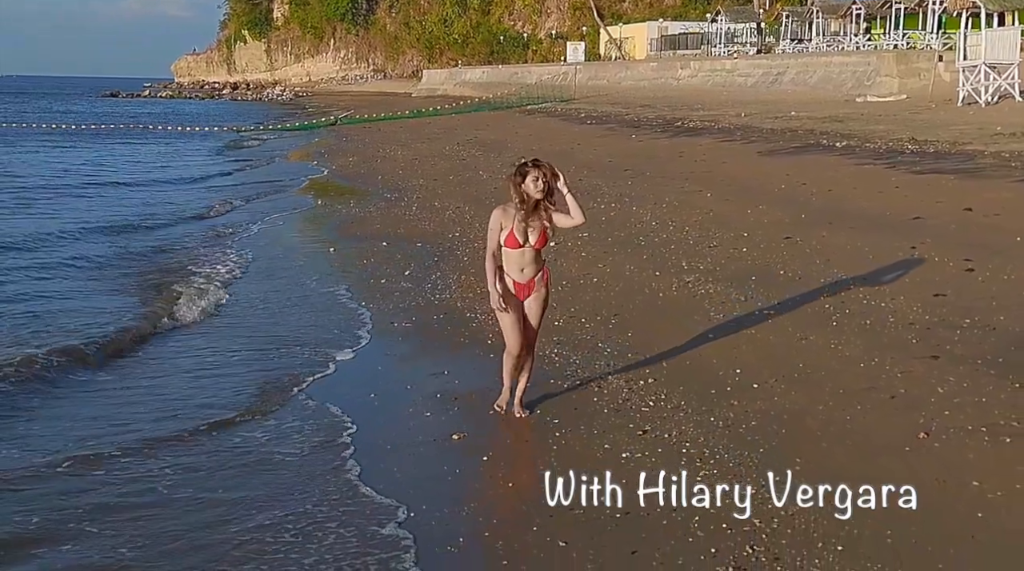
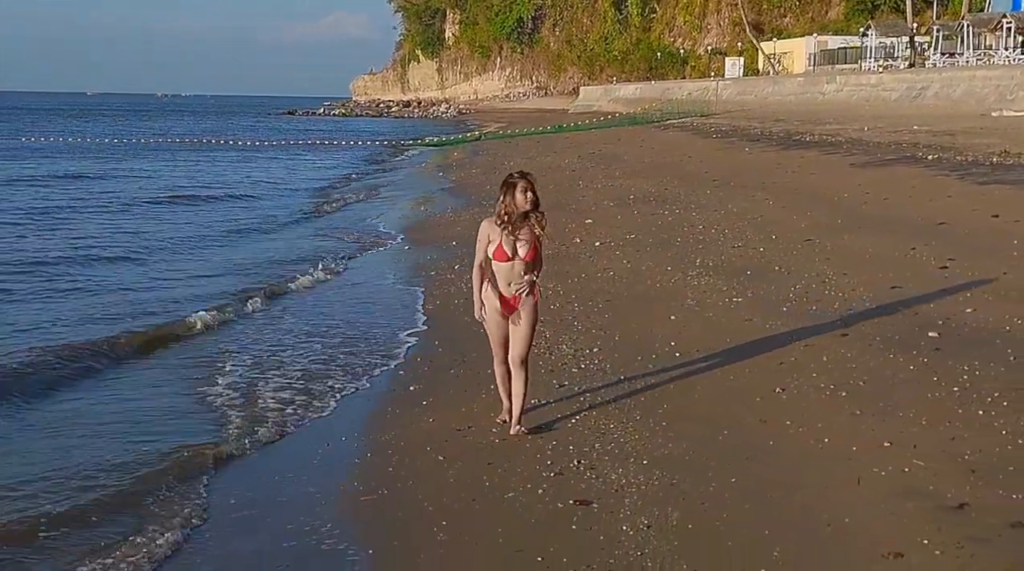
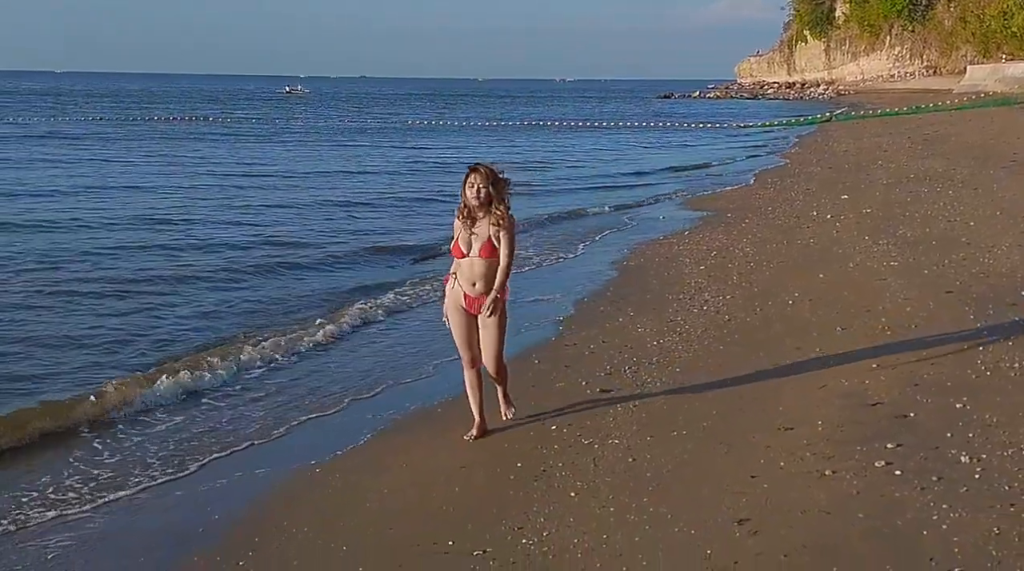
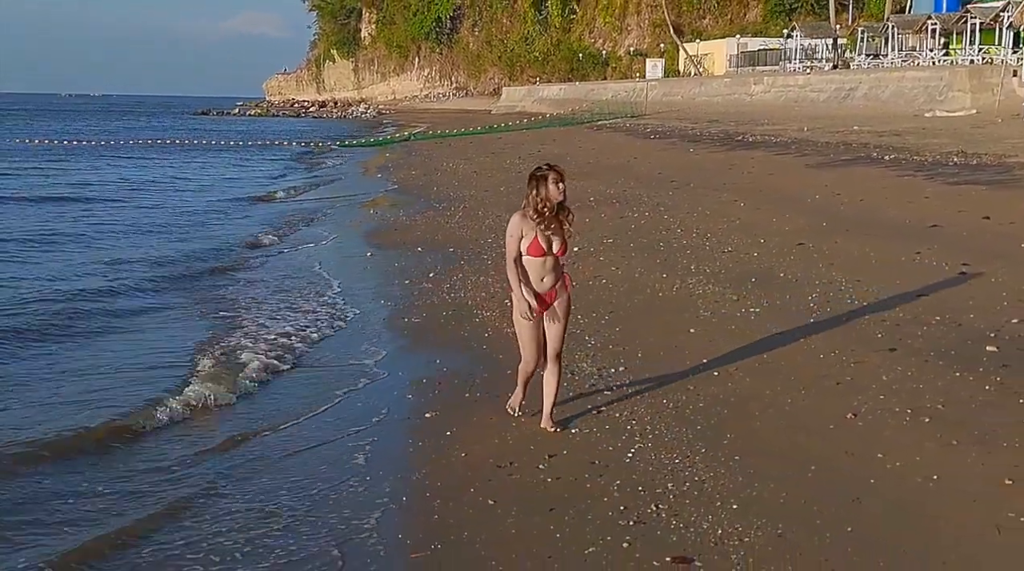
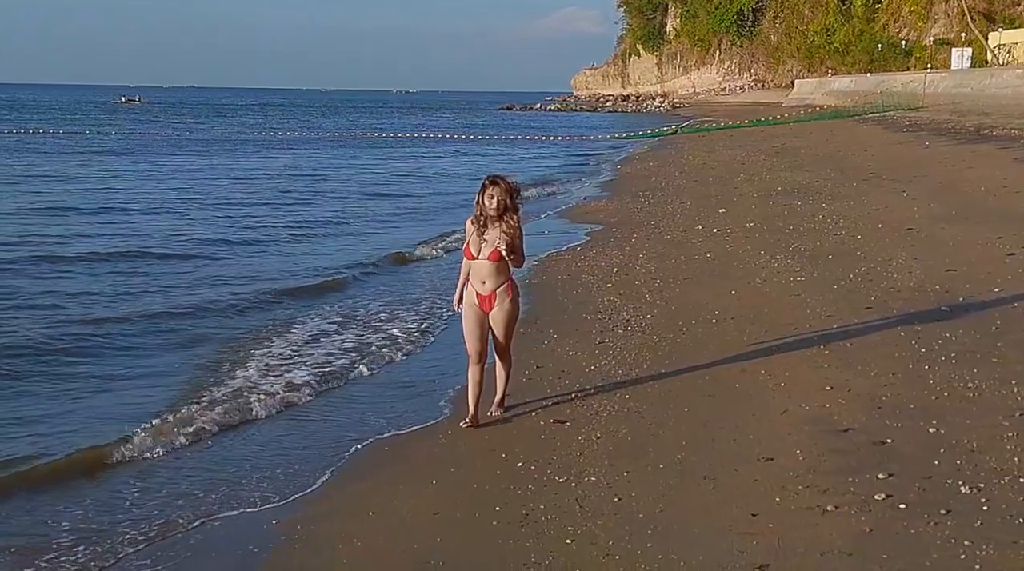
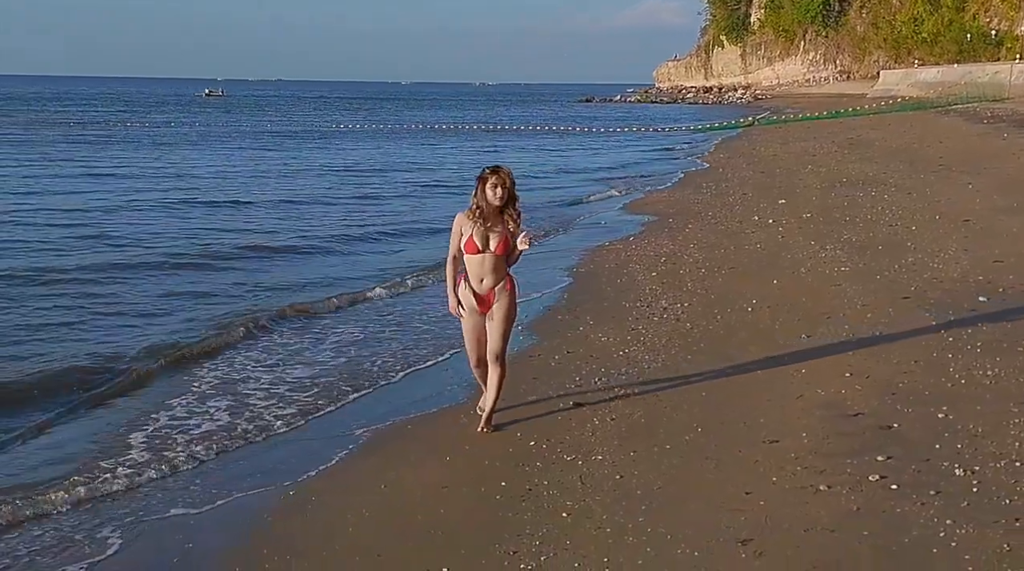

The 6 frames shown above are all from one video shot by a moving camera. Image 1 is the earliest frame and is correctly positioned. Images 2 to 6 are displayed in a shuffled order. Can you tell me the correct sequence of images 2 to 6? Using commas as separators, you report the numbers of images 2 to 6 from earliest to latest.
4, 2, 5, 6, 3
